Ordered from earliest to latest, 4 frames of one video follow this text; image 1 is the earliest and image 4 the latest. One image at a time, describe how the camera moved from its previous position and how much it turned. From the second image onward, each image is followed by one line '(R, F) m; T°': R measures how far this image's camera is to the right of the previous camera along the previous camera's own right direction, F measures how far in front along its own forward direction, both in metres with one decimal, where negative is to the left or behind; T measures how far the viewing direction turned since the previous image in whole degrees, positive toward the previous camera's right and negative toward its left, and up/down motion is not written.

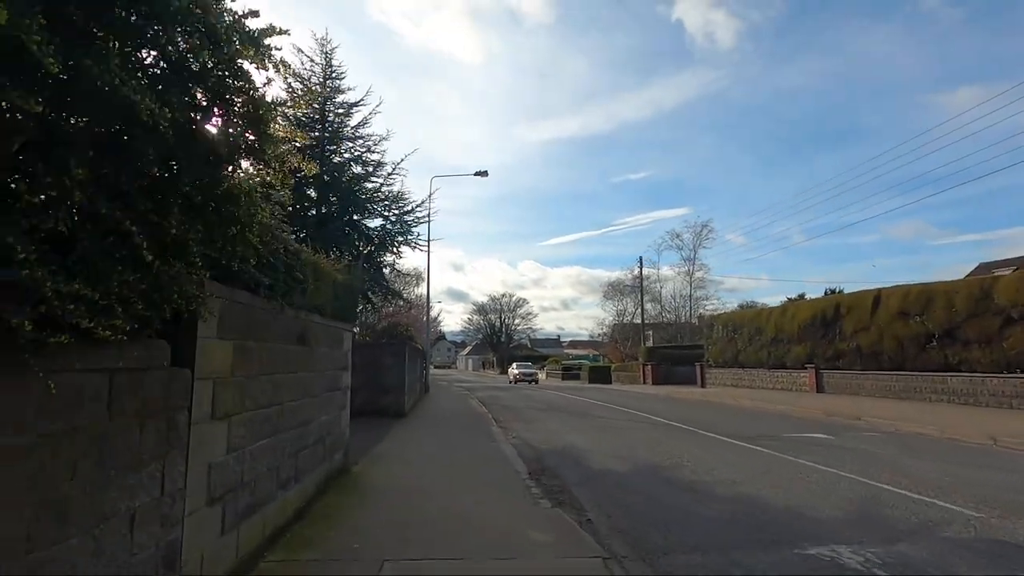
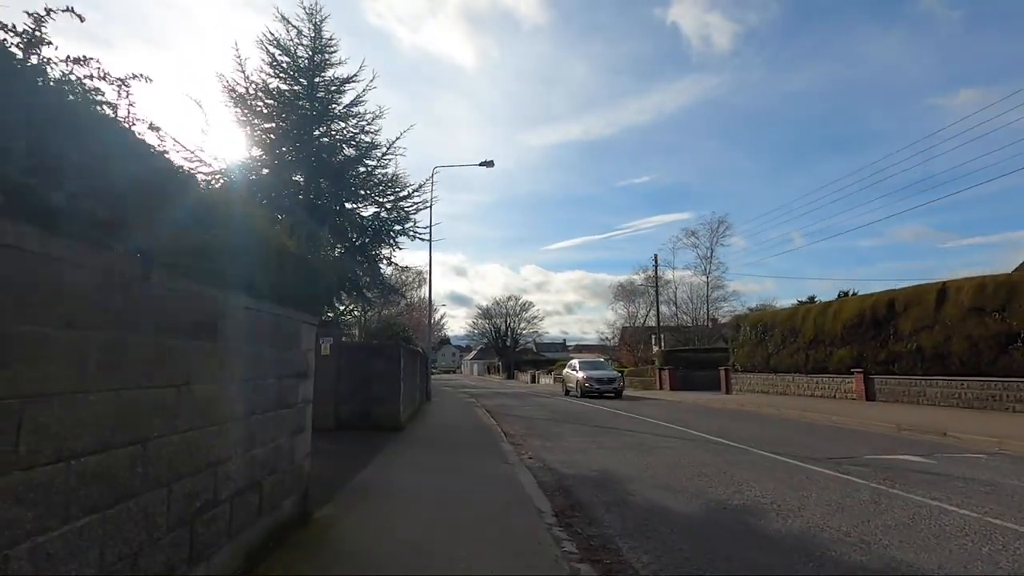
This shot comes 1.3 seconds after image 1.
(-0.2, +2.4) m; 0°
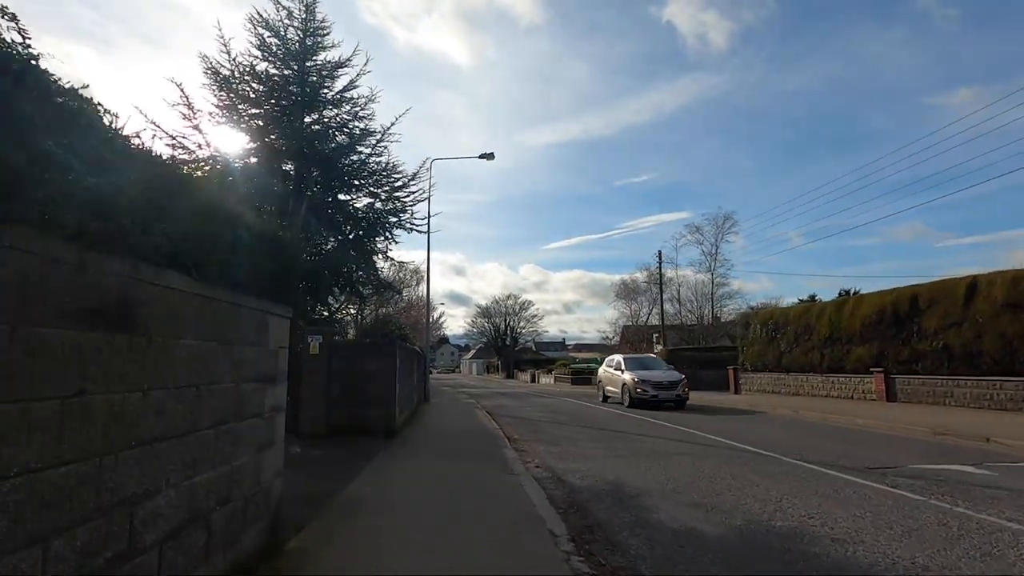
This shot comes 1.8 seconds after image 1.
(-0.1, +1.0) m; 0°
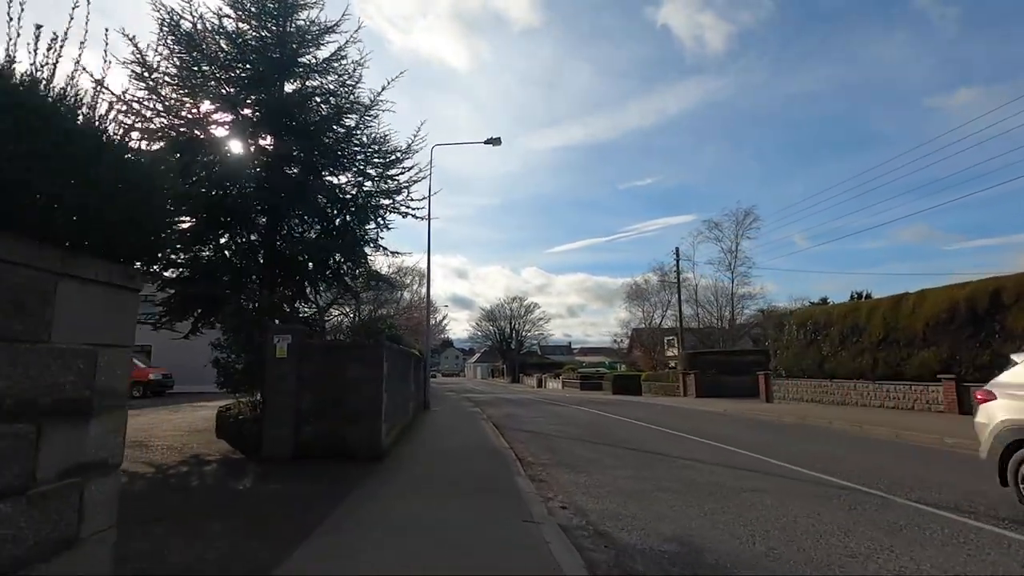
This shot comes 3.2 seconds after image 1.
(-0.2, +2.5) m; 0°
